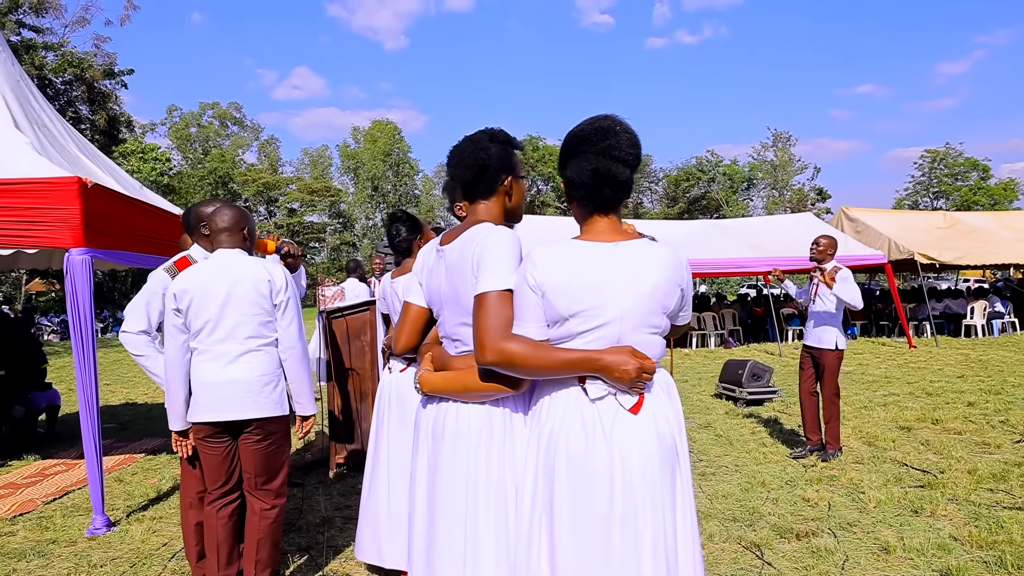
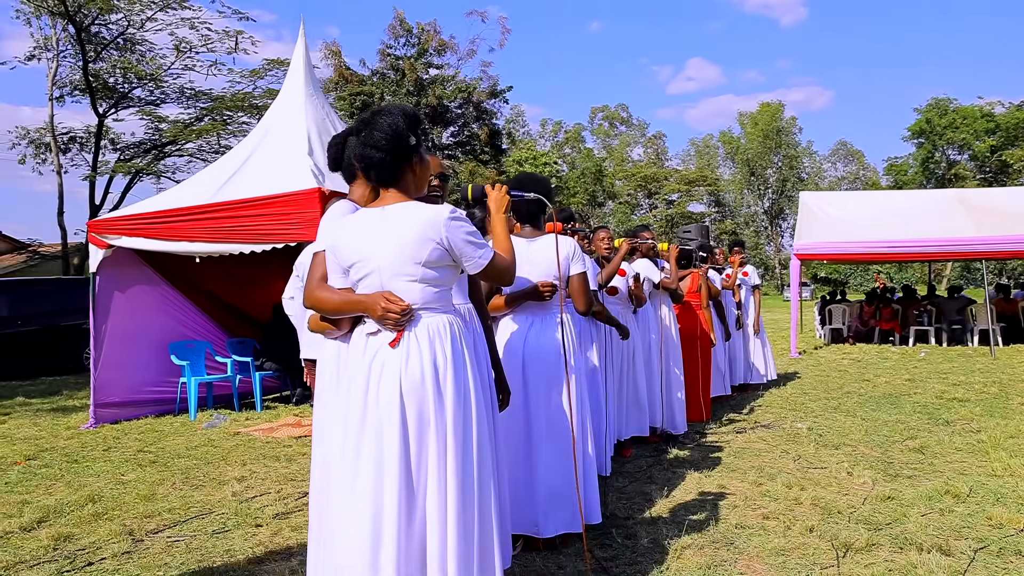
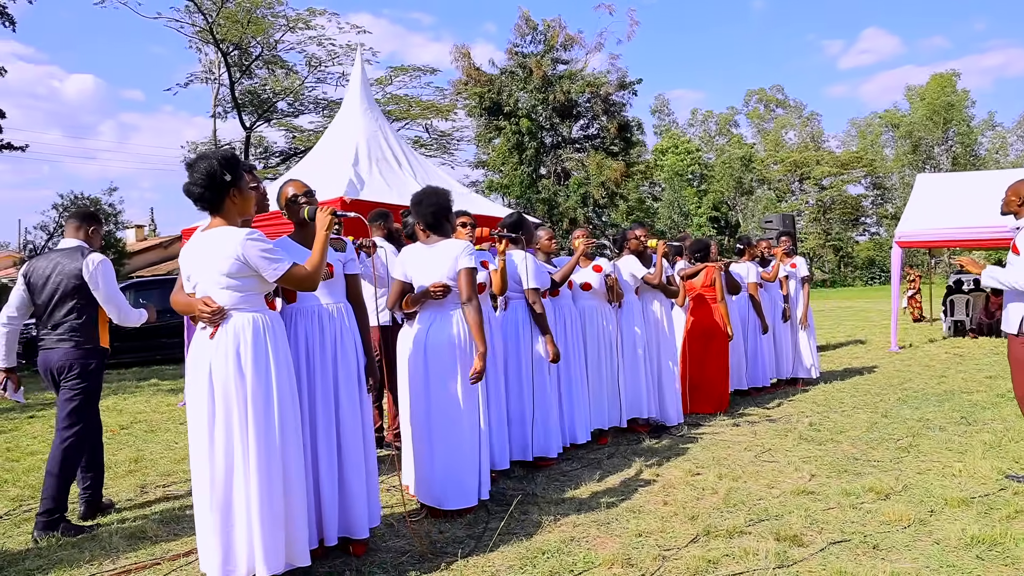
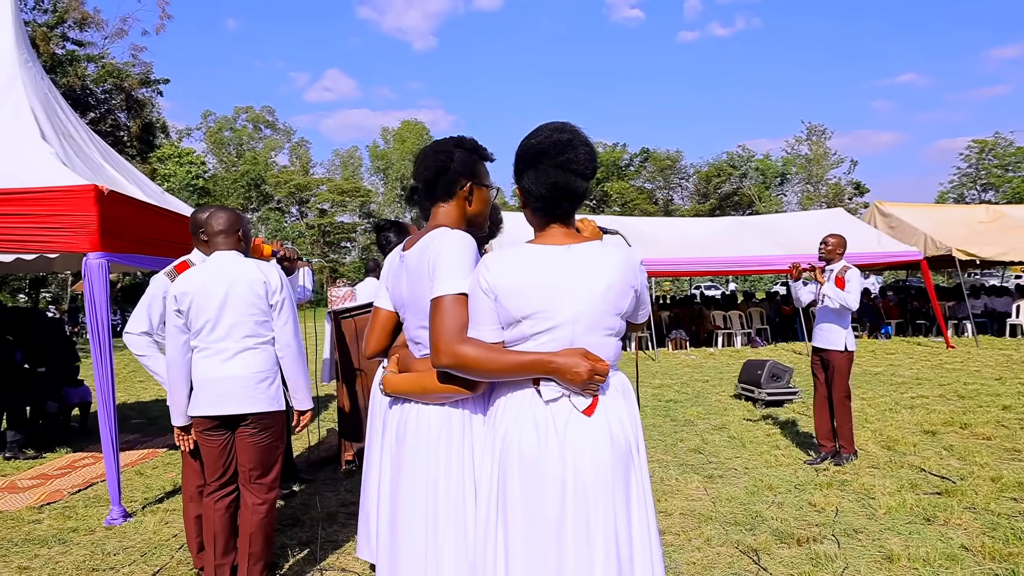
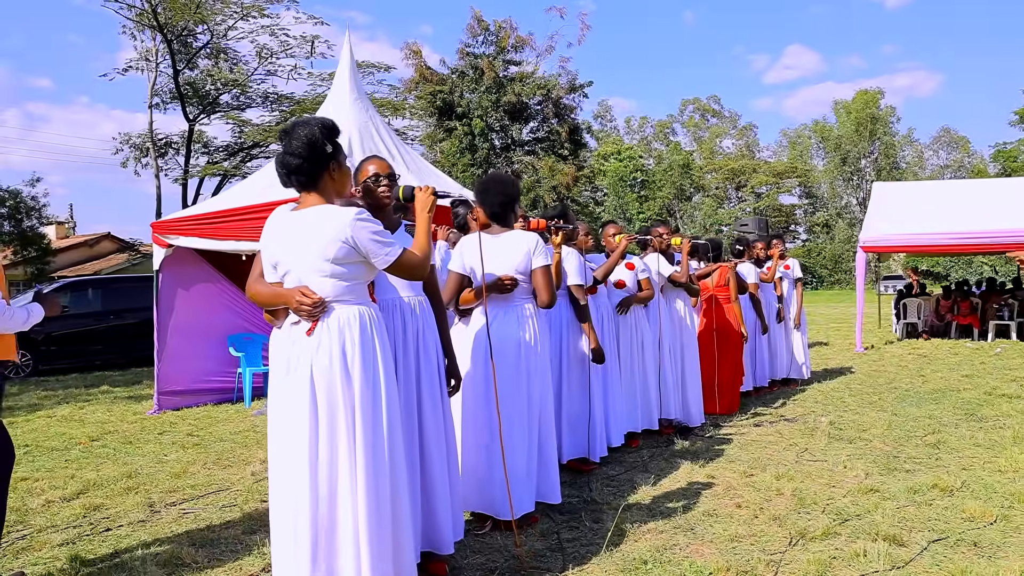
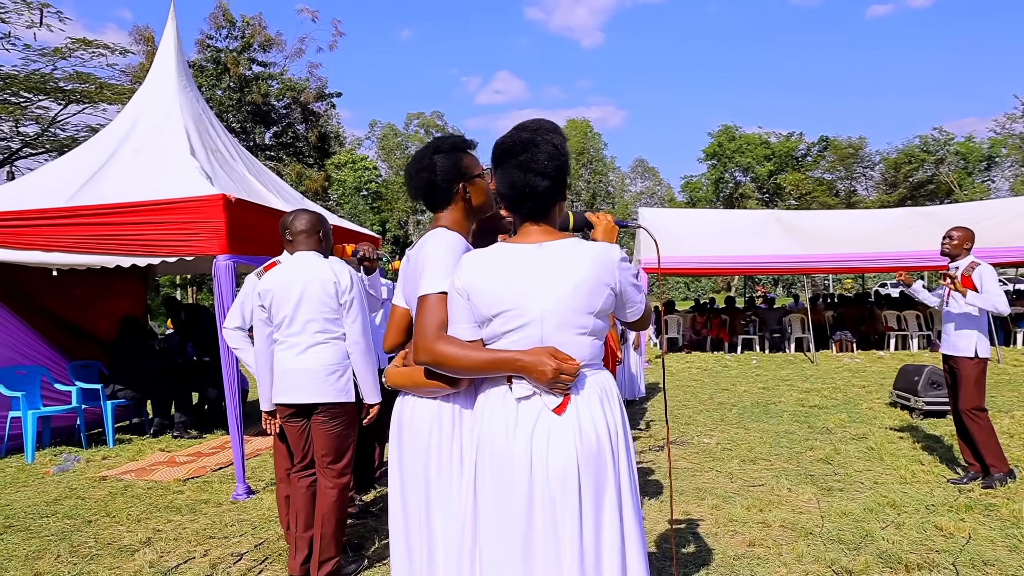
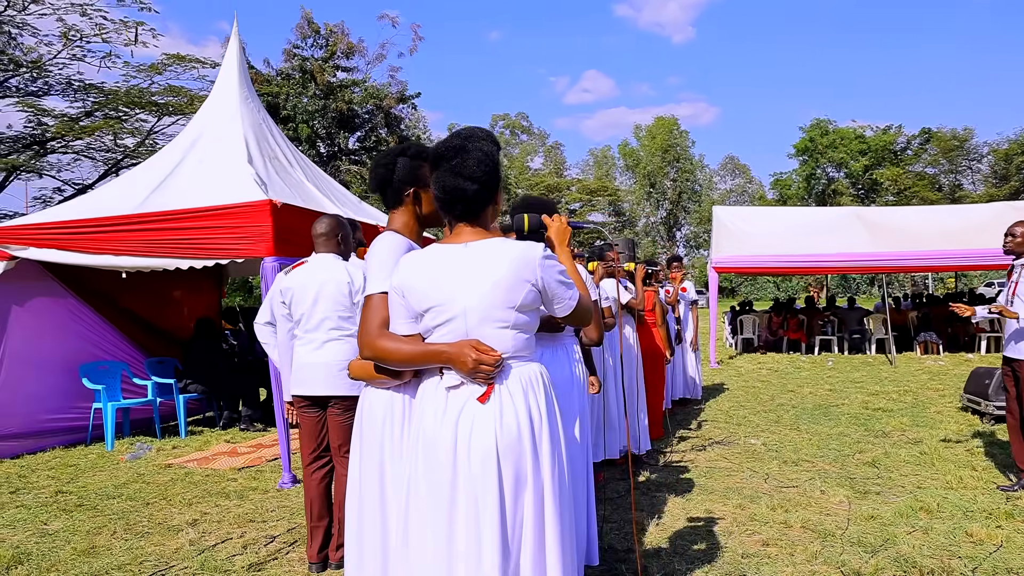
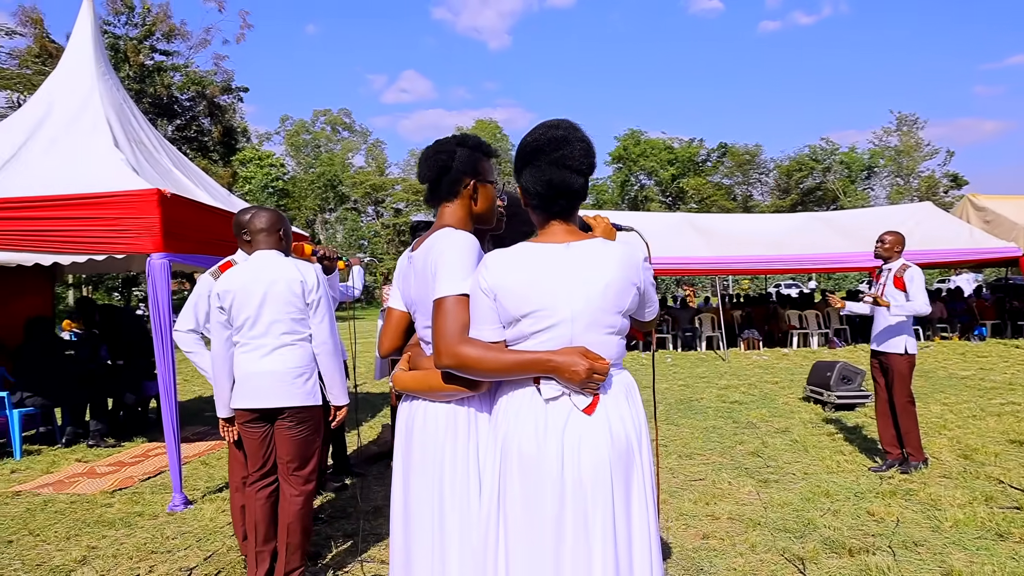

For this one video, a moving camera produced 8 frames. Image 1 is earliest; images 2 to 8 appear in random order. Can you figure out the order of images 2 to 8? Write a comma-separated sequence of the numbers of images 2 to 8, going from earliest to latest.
4, 8, 6, 7, 2, 5, 3
